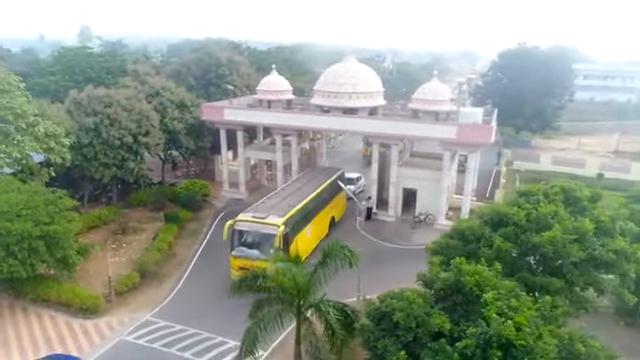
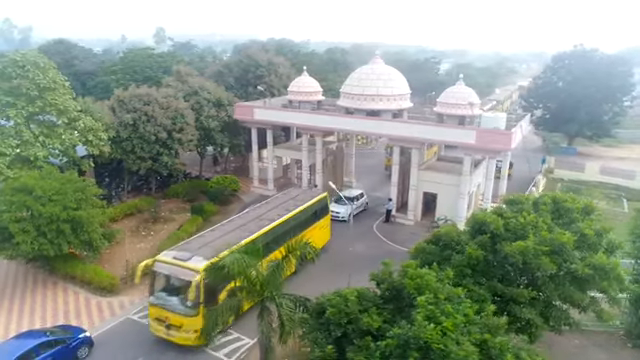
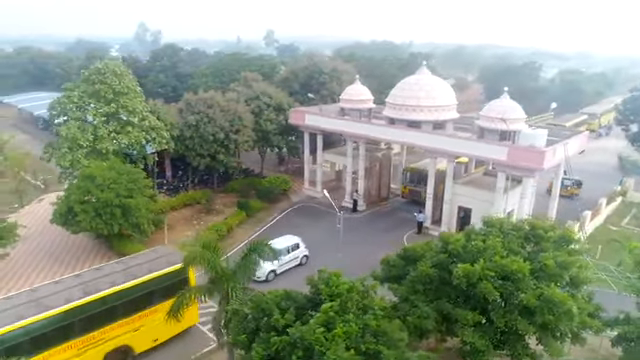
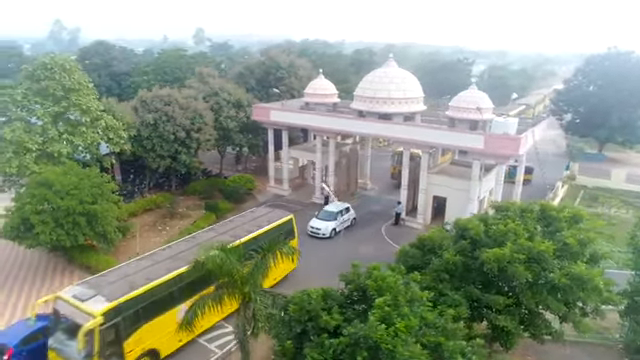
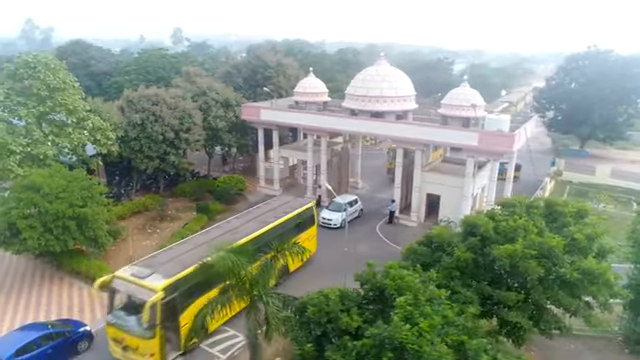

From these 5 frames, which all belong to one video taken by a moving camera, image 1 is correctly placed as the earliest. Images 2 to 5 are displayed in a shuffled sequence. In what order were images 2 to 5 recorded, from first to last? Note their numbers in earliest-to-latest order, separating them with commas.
2, 5, 4, 3
